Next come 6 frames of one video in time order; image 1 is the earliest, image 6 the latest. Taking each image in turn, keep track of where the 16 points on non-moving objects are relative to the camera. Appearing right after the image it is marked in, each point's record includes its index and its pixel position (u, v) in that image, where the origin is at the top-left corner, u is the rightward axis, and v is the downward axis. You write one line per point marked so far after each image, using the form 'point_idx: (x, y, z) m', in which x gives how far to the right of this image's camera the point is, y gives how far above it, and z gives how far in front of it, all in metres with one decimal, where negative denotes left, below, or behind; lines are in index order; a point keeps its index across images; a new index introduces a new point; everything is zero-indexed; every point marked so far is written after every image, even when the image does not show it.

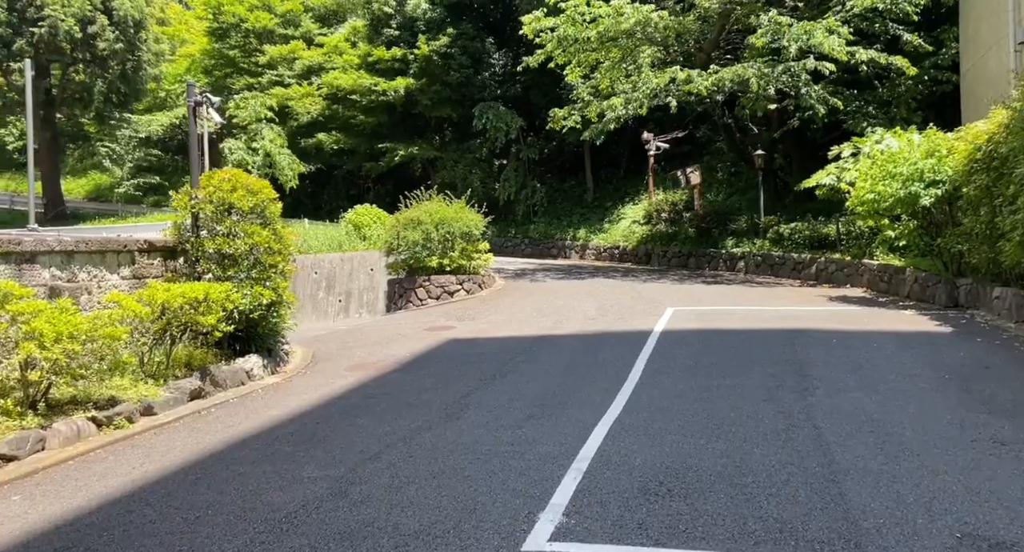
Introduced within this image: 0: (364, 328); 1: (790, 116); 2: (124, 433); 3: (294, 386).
0: (-2.4, -0.8, +13.0) m
1: (+6.7, +3.8, +19.2) m
2: (-3.1, -1.2, +6.3) m
3: (-2.3, -1.1, +8.5) m
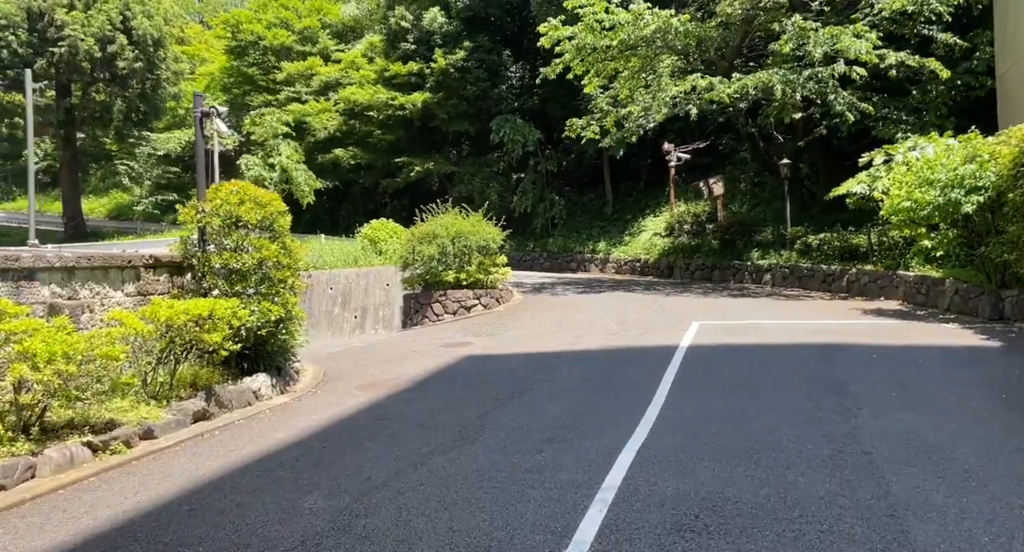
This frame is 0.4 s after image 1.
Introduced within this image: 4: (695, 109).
0: (-2.1, -1.1, +12.7) m
1: (+7.1, +3.5, +18.7) m
2: (-2.9, -1.4, +6.0) m
3: (-2.1, -1.3, +8.1) m
4: (+4.0, +3.7, +17.6) m
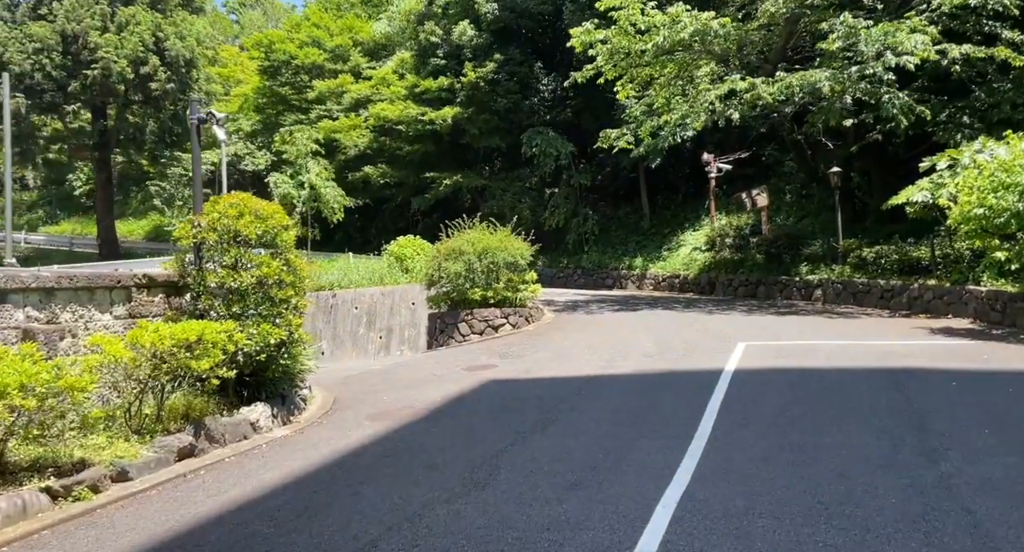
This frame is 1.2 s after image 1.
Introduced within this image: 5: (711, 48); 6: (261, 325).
0: (-1.7, -1.4, +11.9) m
1: (+7.8, +3.2, +17.5) m
2: (-2.8, -1.5, +5.3) m
3: (-1.9, -1.5, +7.4) m
4: (+4.7, +3.3, +16.6) m
5: (+4.1, +4.7, +16.7) m
6: (-2.3, -0.5, +7.5) m
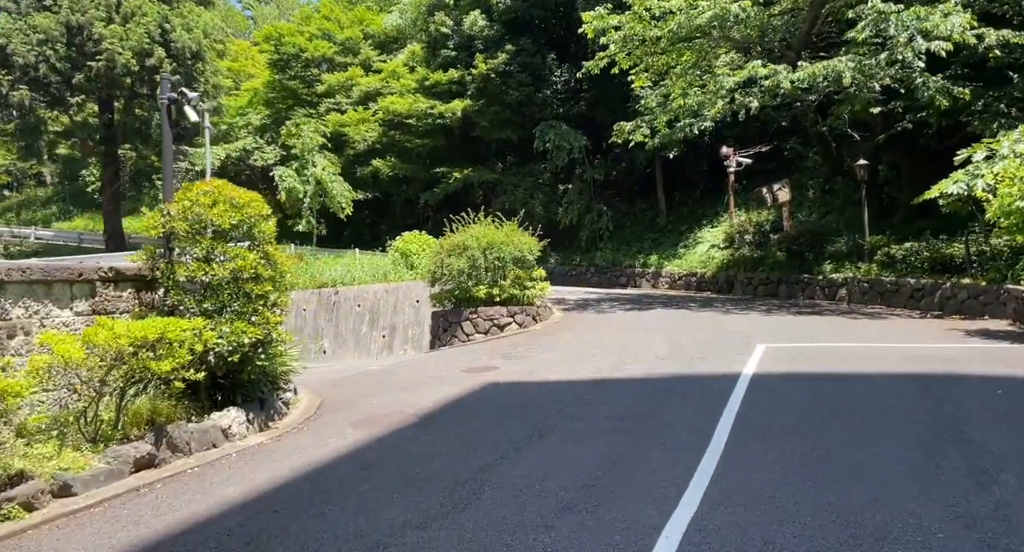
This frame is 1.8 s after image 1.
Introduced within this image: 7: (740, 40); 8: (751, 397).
0: (-1.6, -1.3, +11.3) m
1: (+8.0, +3.2, +16.7) m
2: (-2.9, -1.4, +4.6) m
3: (-1.9, -1.4, +6.7) m
4: (+4.8, +3.4, +15.8) m
5: (+4.3, +4.8, +15.9) m
6: (-2.4, -0.4, +6.9) m
7: (+4.6, +4.7, +16.2) m
8: (+2.3, -1.2, +7.7) m
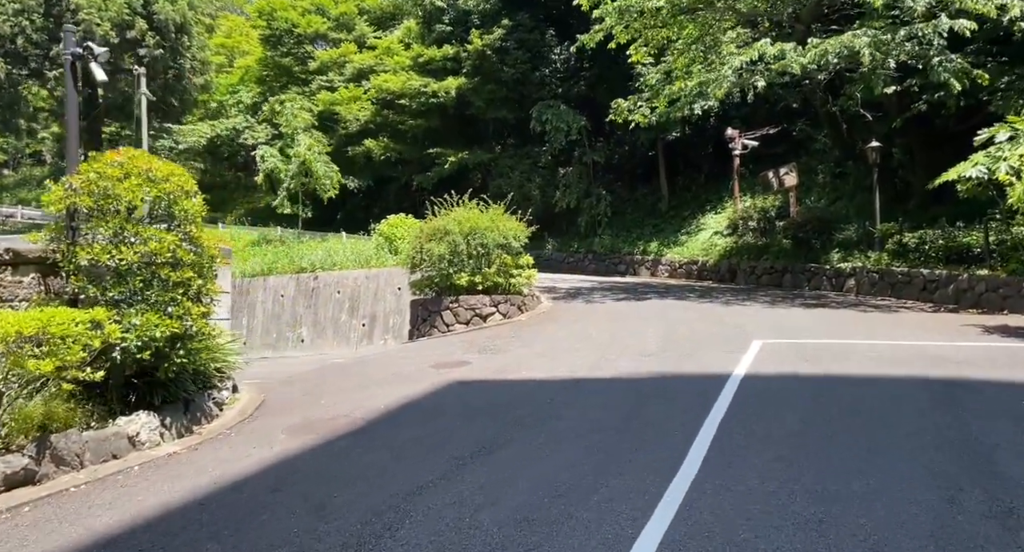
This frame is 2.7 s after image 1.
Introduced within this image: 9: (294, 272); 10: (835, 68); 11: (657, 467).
0: (-1.9, -1.1, +10.4) m
1: (+7.7, +3.4, +15.6) m
2: (-3.3, -1.4, +3.8) m
3: (-2.3, -1.3, +5.9) m
4: (+4.6, +3.6, +14.8) m
5: (+4.1, +5.0, +14.9) m
6: (-2.7, -0.3, +6.0) m
7: (+4.4, +4.9, +15.1) m
8: (+1.9, -1.1, +6.8) m
9: (-4.5, +0.1, +16.6) m
10: (+5.7, +3.7, +14.3) m
11: (+0.9, -1.2, +5.1) m
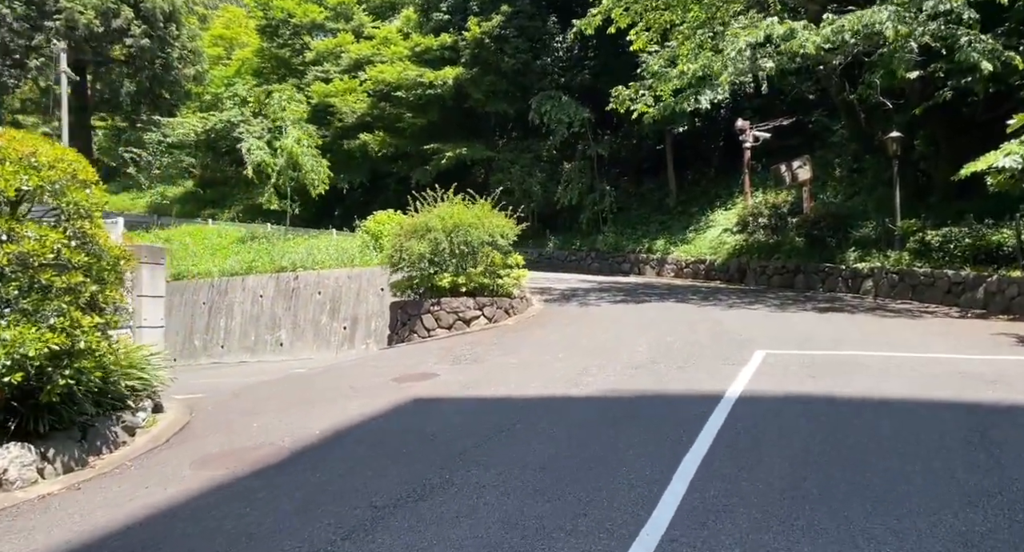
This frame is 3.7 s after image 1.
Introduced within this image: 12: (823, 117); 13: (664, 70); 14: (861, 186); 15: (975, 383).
0: (-2.2, -1.1, +9.4) m
1: (+7.6, +3.4, +14.4) m
2: (-3.7, -1.4, +2.8) m
3: (-2.7, -1.4, +4.9) m
4: (+4.4, +3.5, +13.7) m
5: (+3.9, +5.0, +13.7) m
6: (-3.1, -0.3, +5.1) m
7: (+4.2, +4.9, +14.0) m
8: (+1.6, -1.1, +5.7) m
9: (-4.6, +0.1, +15.7) m
10: (+5.5, +3.7, +13.1) m
11: (+0.6, -1.3, +4.1) m
12: (+7.6, +3.9, +19.7) m
13: (+2.9, +3.9, +15.3) m
14: (+7.4, +1.9, +17.0) m
15: (+4.0, -0.9, +7.0) m
